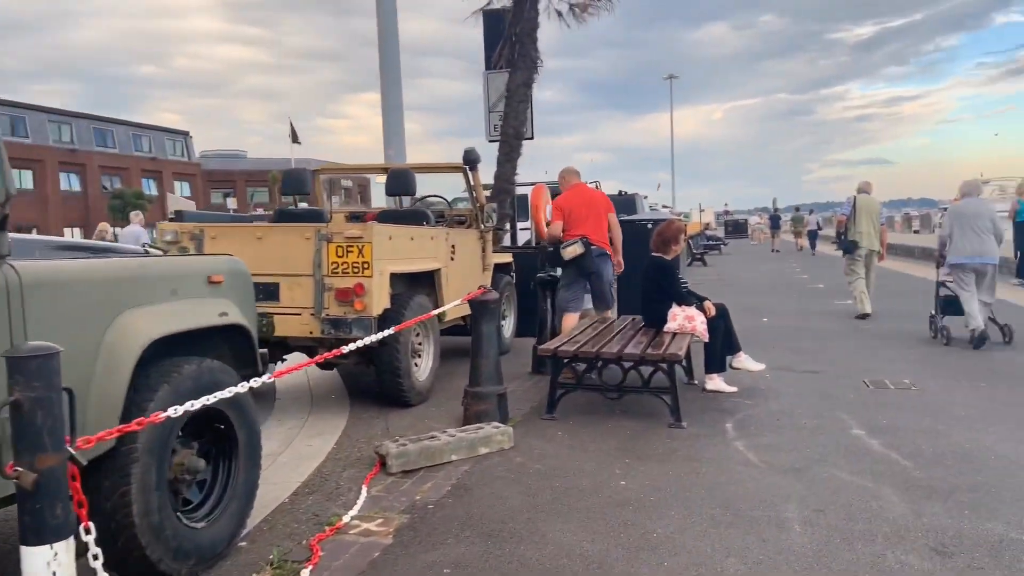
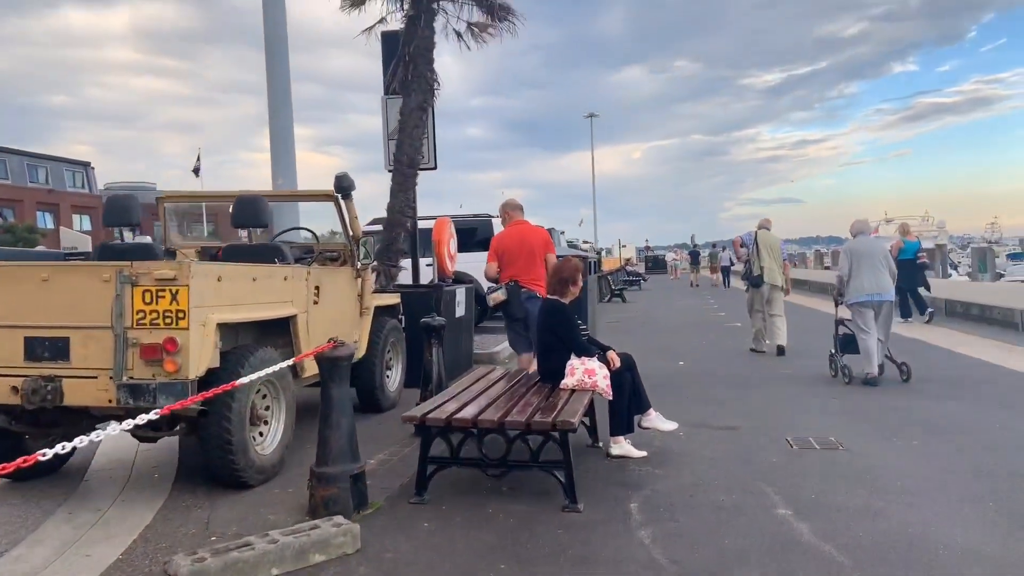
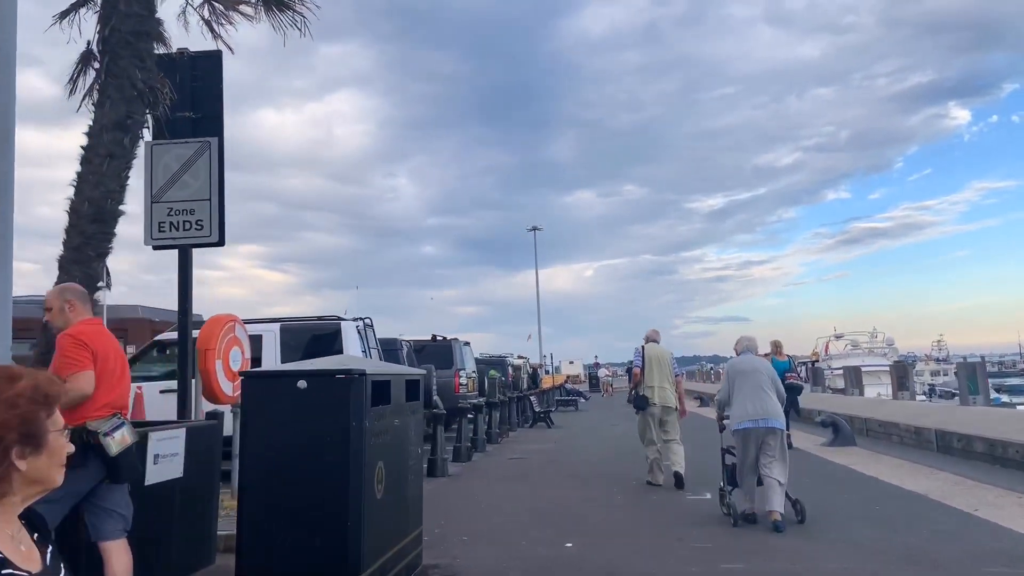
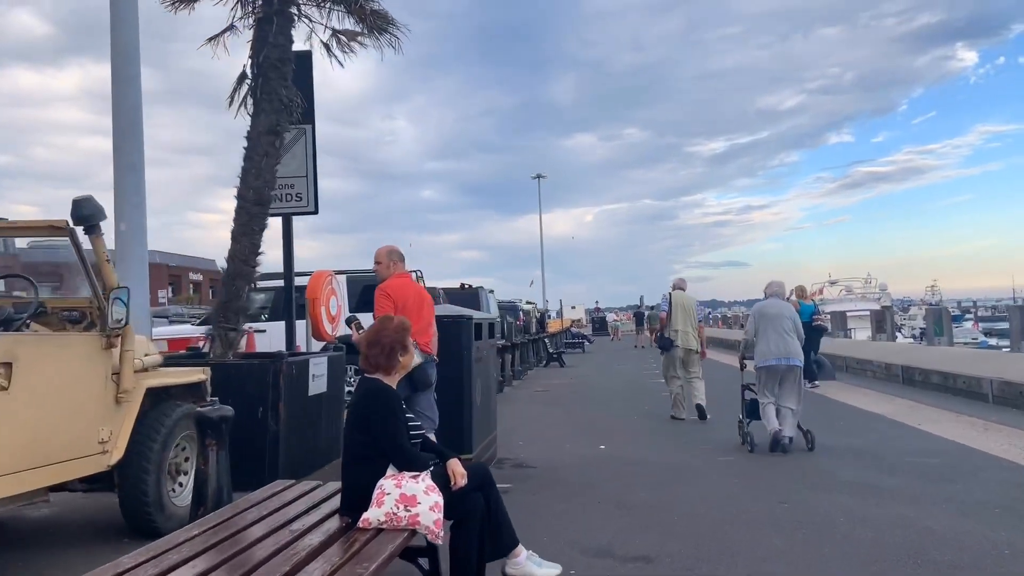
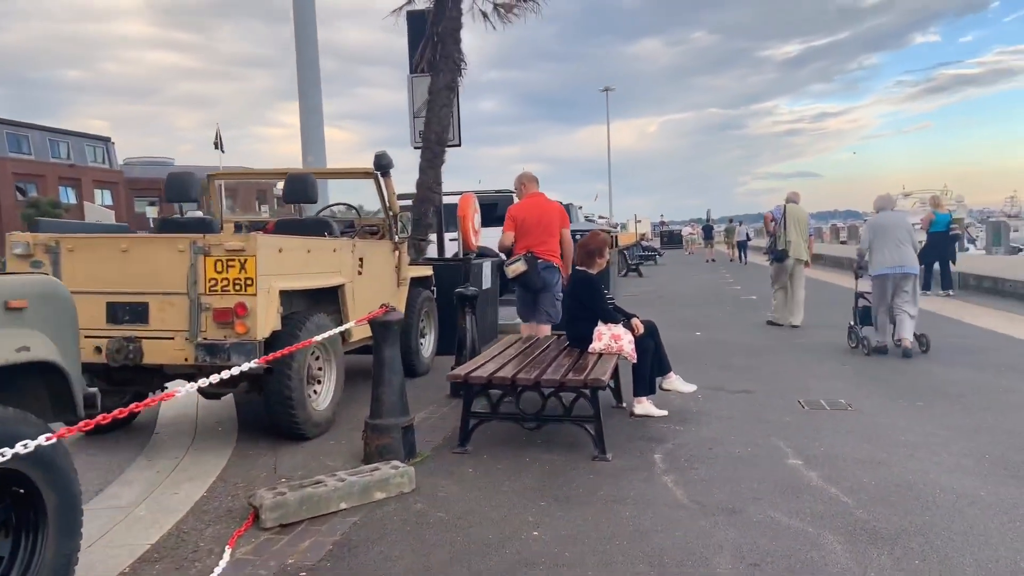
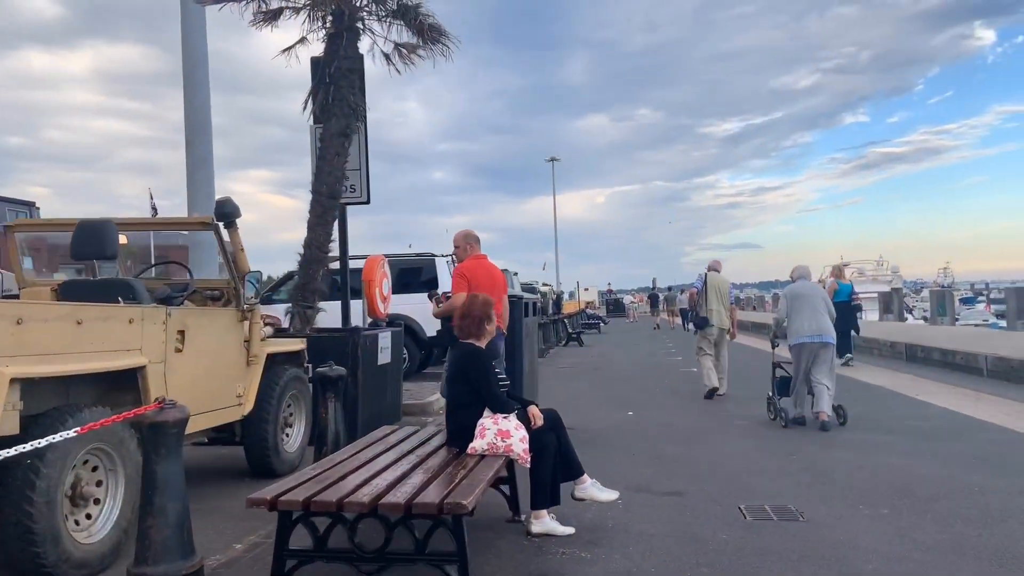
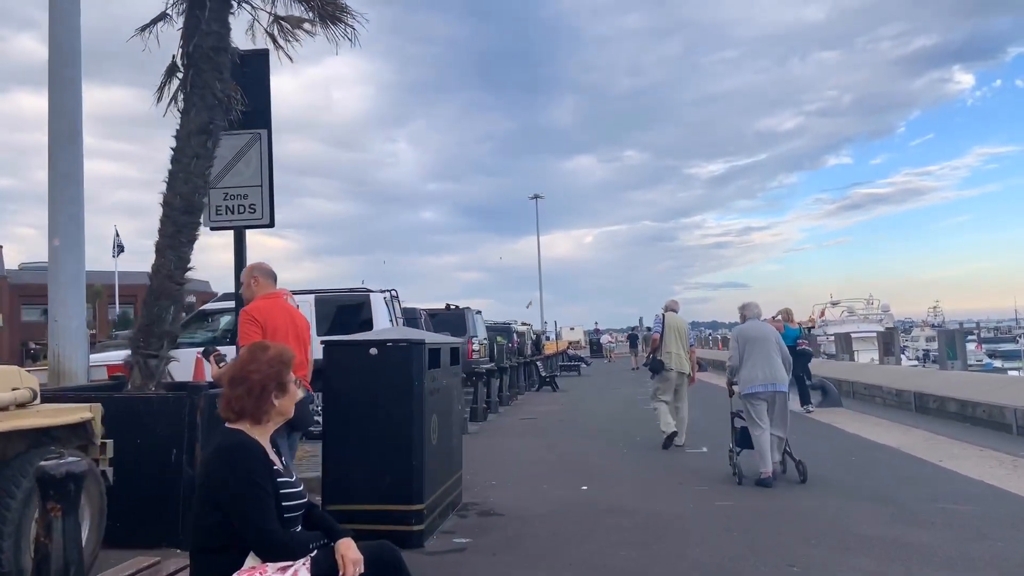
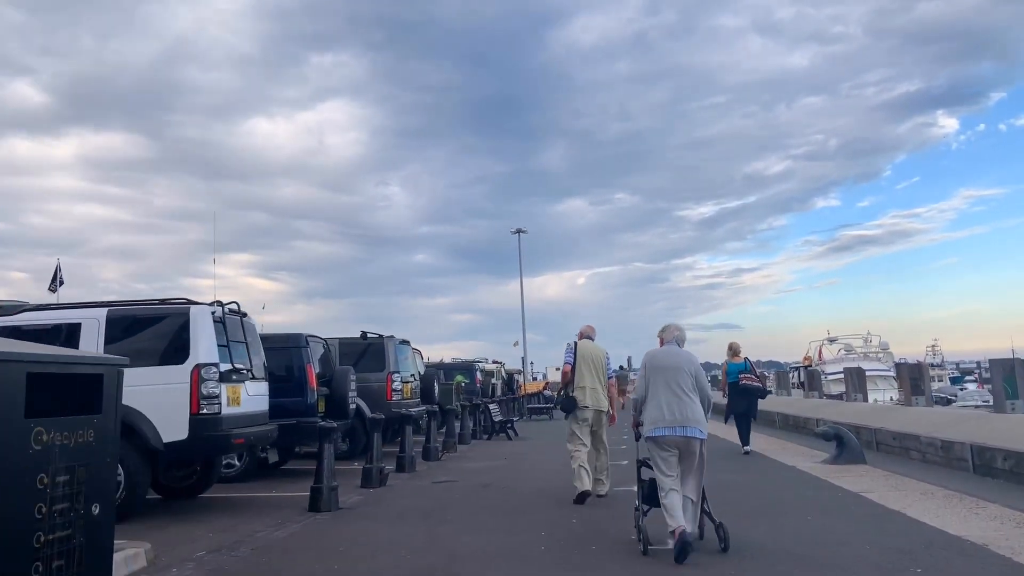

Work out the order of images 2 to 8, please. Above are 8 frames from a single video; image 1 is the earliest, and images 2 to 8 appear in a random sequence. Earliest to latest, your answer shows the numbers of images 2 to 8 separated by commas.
5, 2, 6, 4, 7, 3, 8
